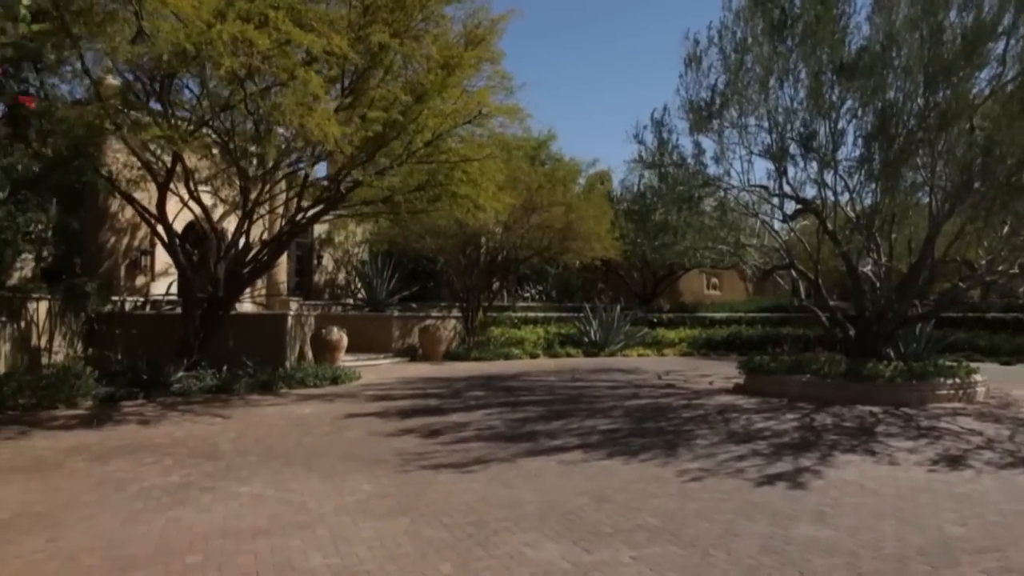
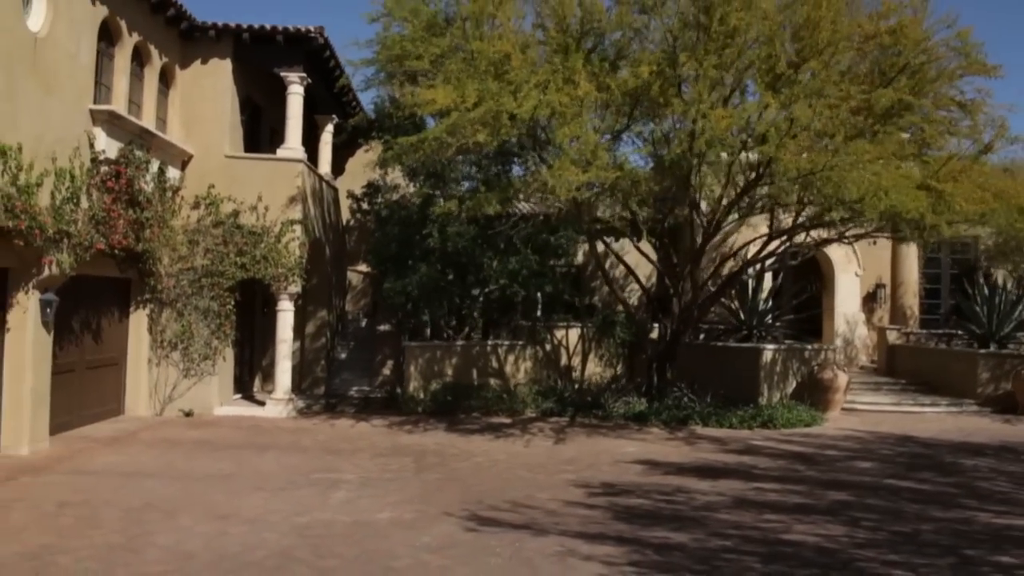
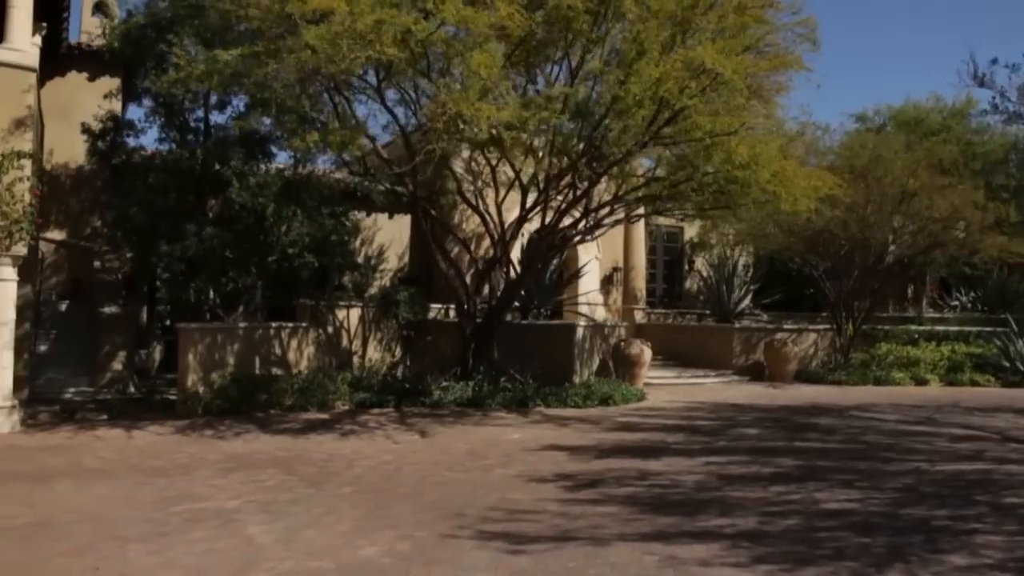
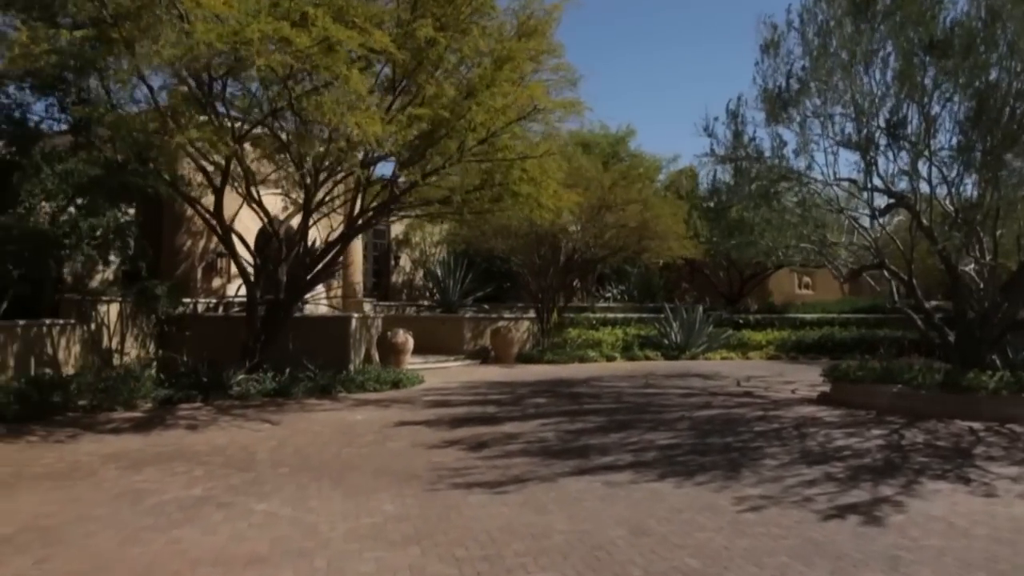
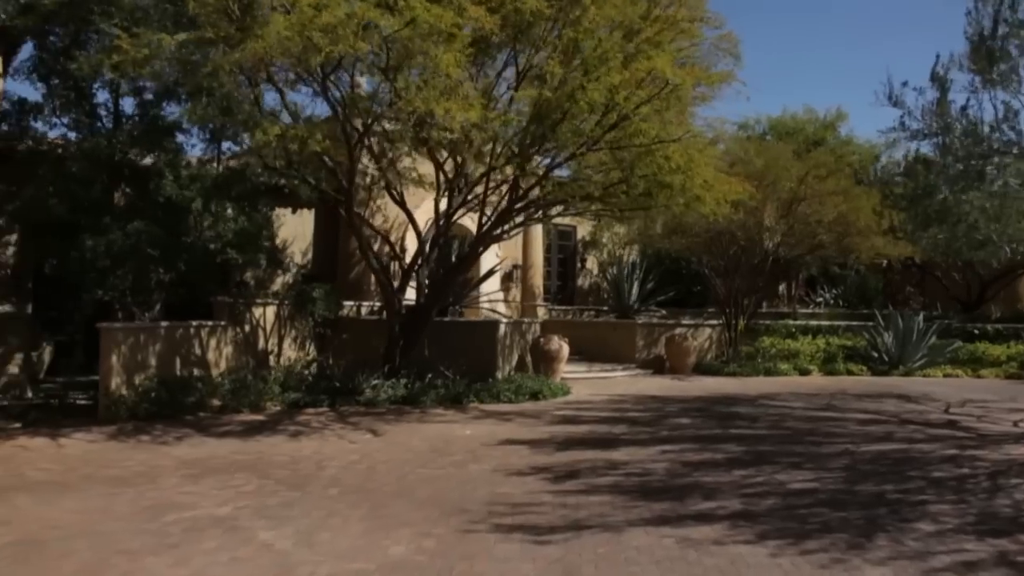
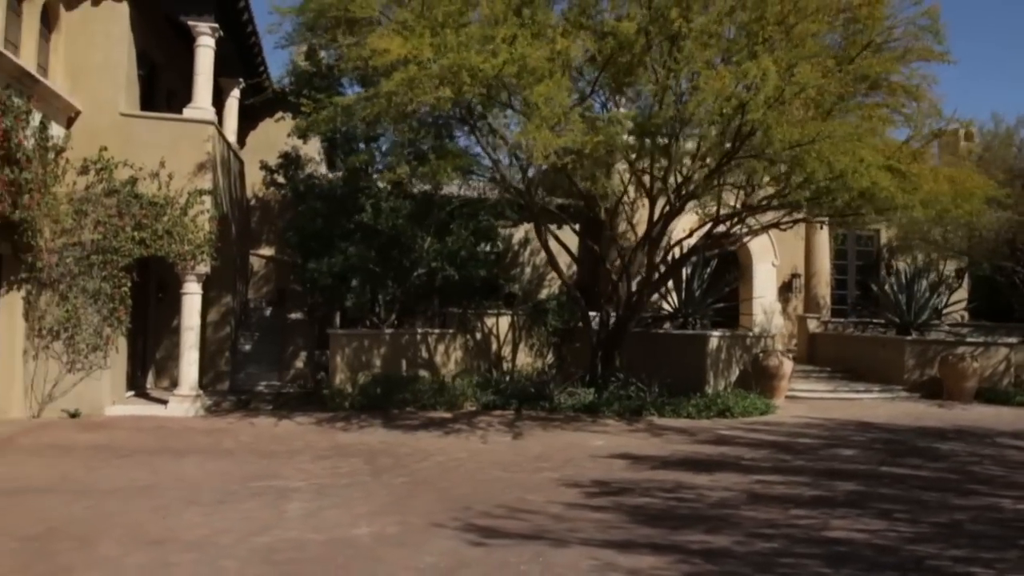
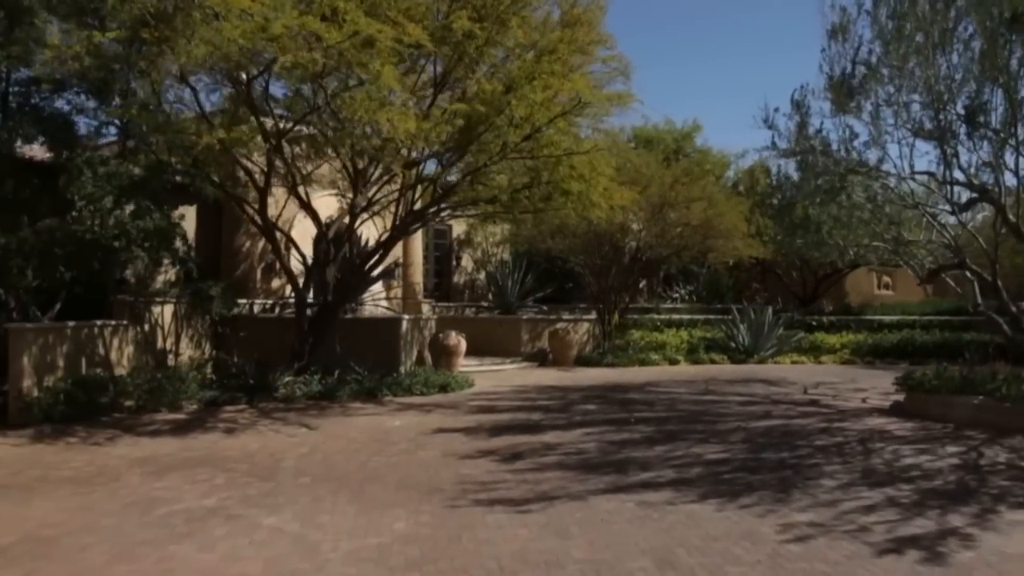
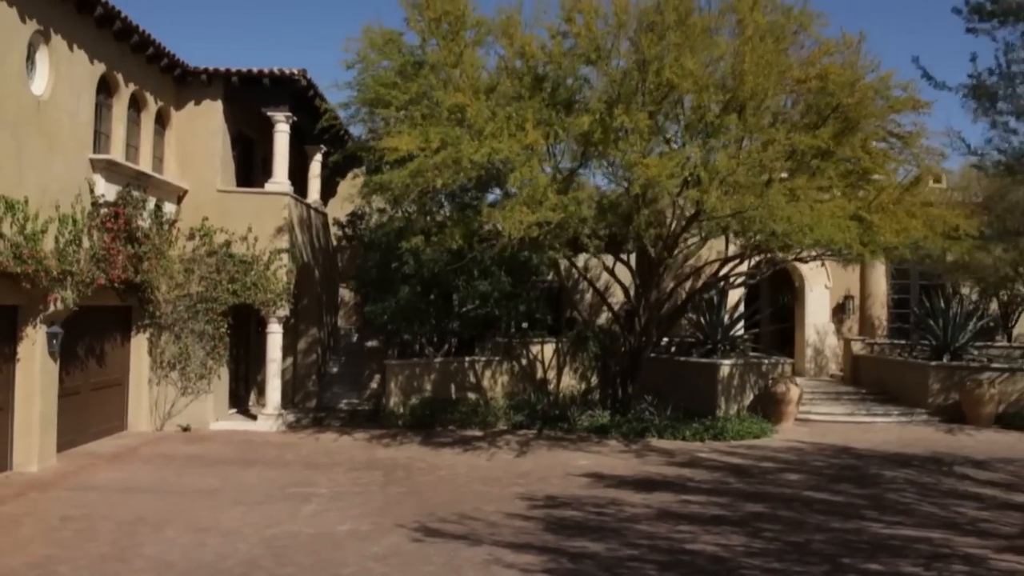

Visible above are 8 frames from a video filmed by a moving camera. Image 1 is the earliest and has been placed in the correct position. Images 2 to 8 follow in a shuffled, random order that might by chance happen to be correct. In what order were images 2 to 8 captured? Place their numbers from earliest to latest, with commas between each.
4, 7, 5, 3, 6, 2, 8
